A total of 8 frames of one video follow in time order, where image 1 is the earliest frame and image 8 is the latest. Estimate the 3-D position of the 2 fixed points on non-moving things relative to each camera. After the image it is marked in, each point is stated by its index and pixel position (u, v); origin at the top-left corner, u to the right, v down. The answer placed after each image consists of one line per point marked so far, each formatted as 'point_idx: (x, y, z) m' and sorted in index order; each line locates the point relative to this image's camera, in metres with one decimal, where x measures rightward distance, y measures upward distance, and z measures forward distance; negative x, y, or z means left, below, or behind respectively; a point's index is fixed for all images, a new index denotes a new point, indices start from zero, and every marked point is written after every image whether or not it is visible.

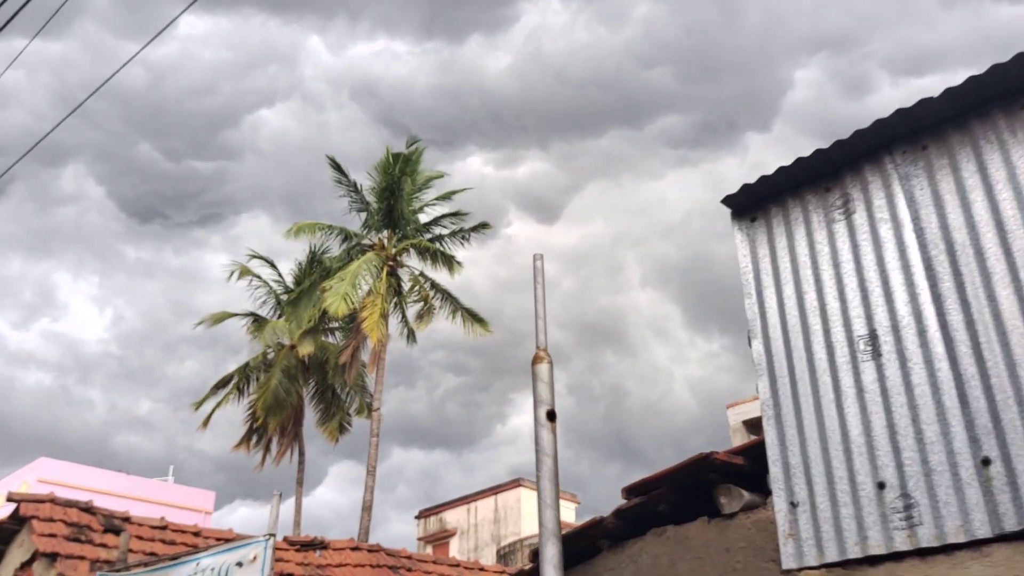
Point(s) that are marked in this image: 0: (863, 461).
0: (+2.2, -1.1, +4.4) m
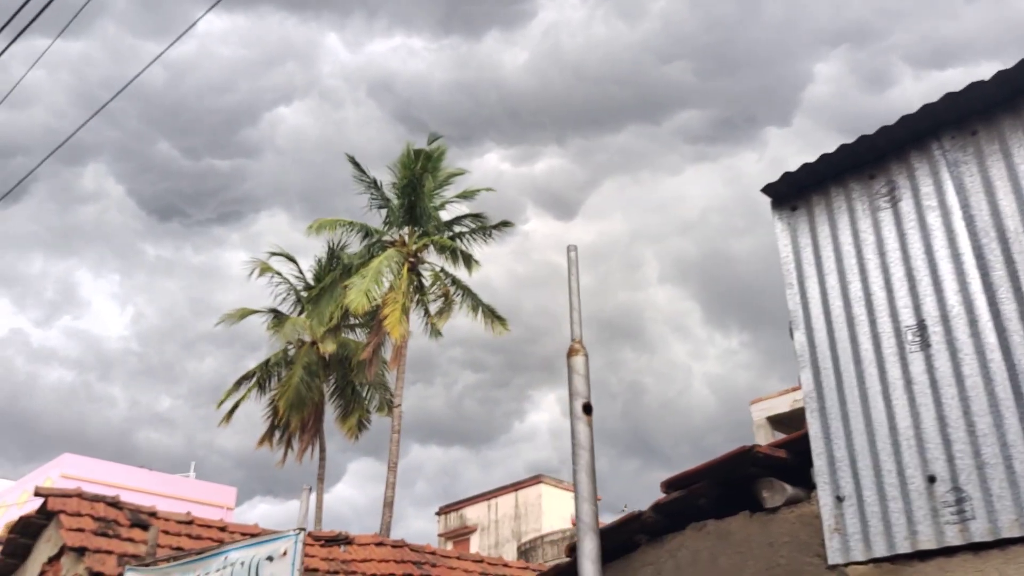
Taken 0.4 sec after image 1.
0: (+2.4, -1.0, +4.3) m
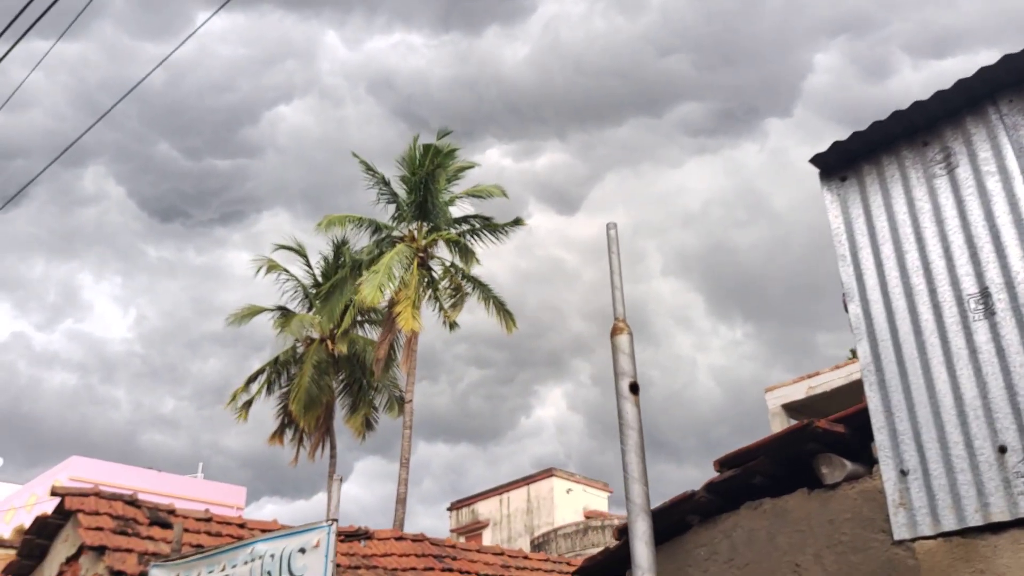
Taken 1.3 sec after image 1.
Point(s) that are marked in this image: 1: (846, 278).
0: (+2.7, -0.8, +4.2) m
1: (+2.3, +0.1, +5.0) m
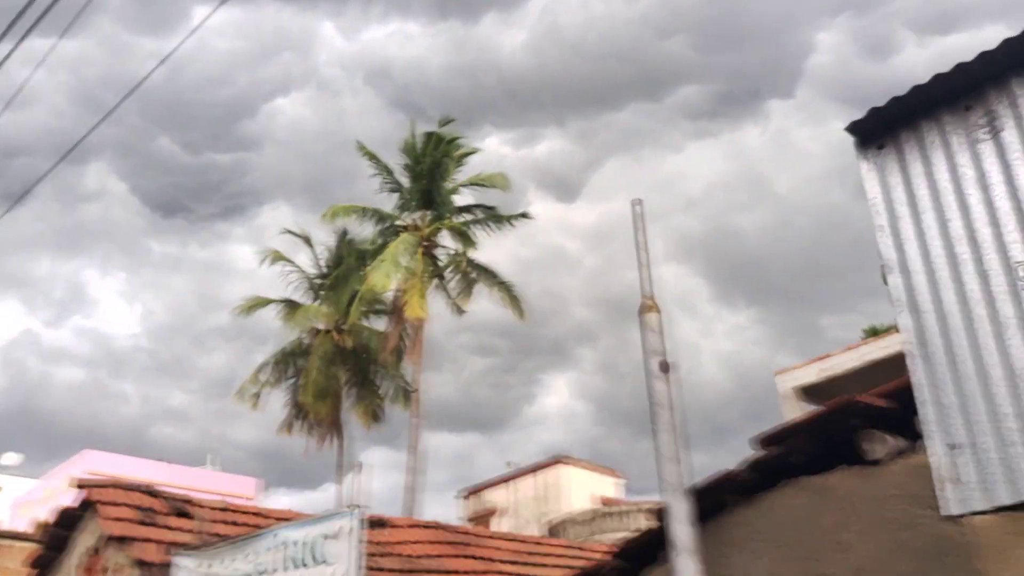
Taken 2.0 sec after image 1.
0: (+2.9, -0.6, +4.0) m
1: (+2.5, +0.3, +4.8) m
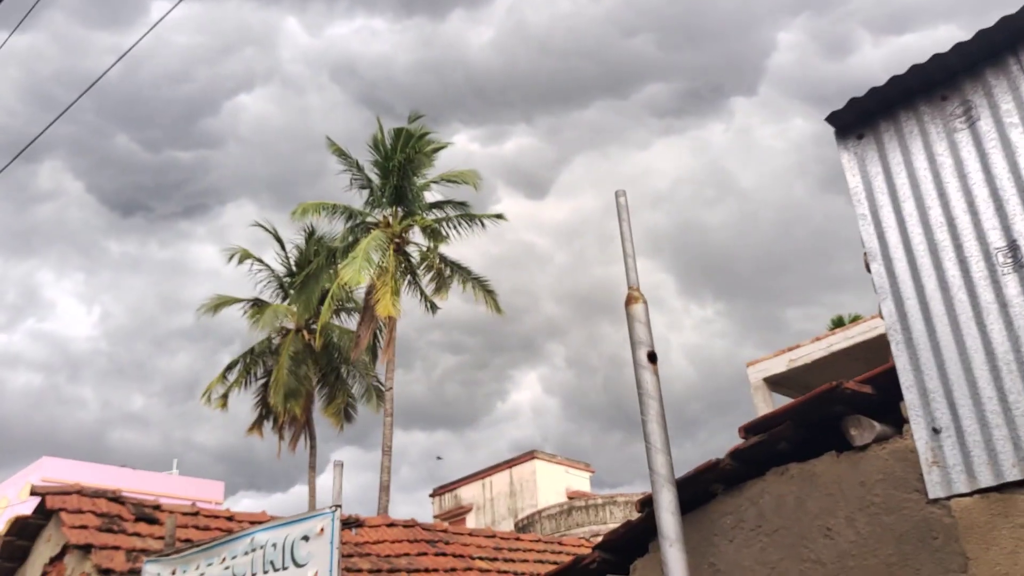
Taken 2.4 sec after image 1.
0: (+2.9, -0.5, +4.1) m
1: (+2.4, +0.3, +4.9) m
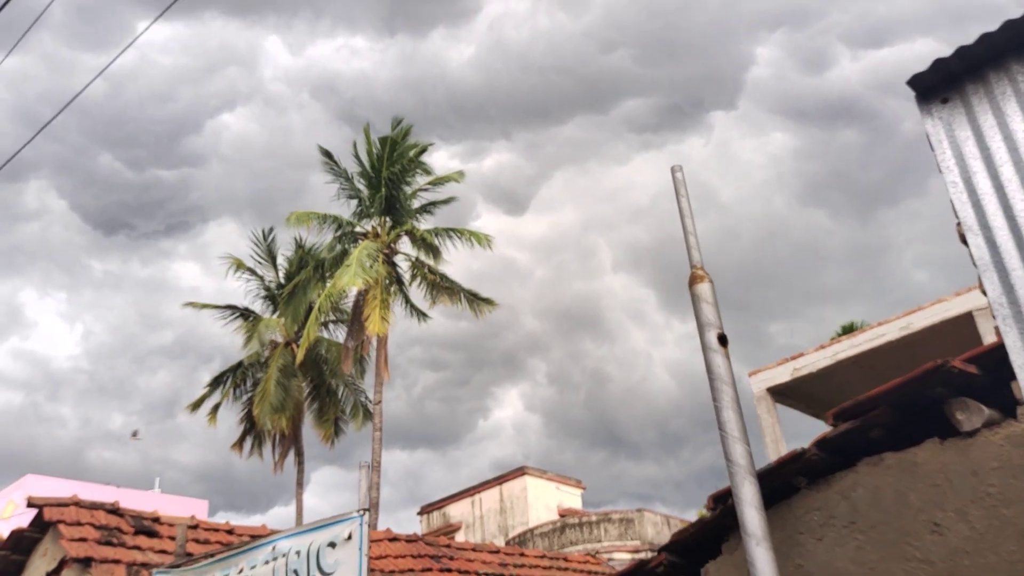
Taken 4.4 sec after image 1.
0: (+3.3, -0.3, +3.7) m
1: (+2.8, +0.5, +4.5) m
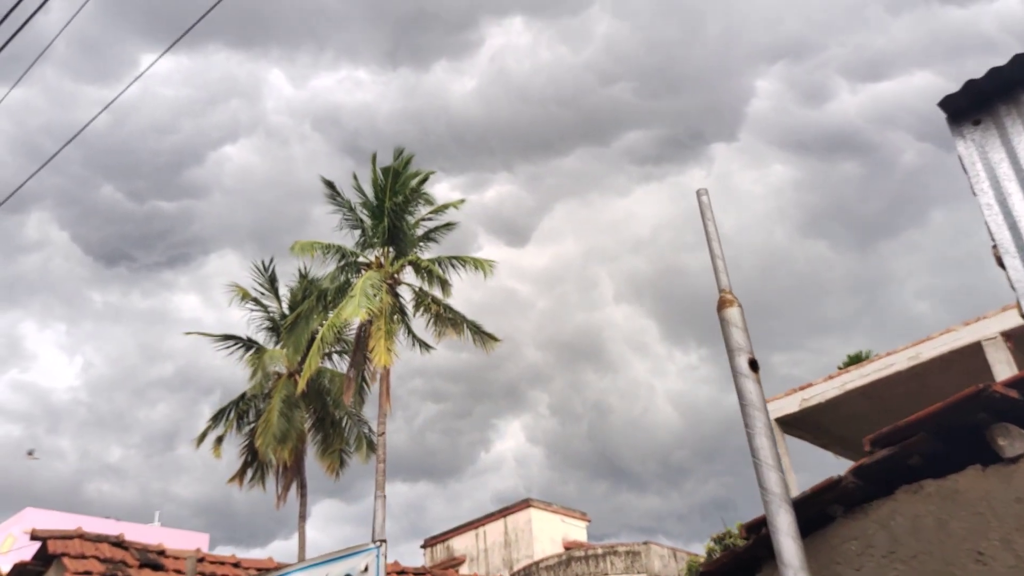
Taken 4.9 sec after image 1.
0: (+3.5, -0.4, +3.7) m
1: (+3.0, +0.4, +4.5) m
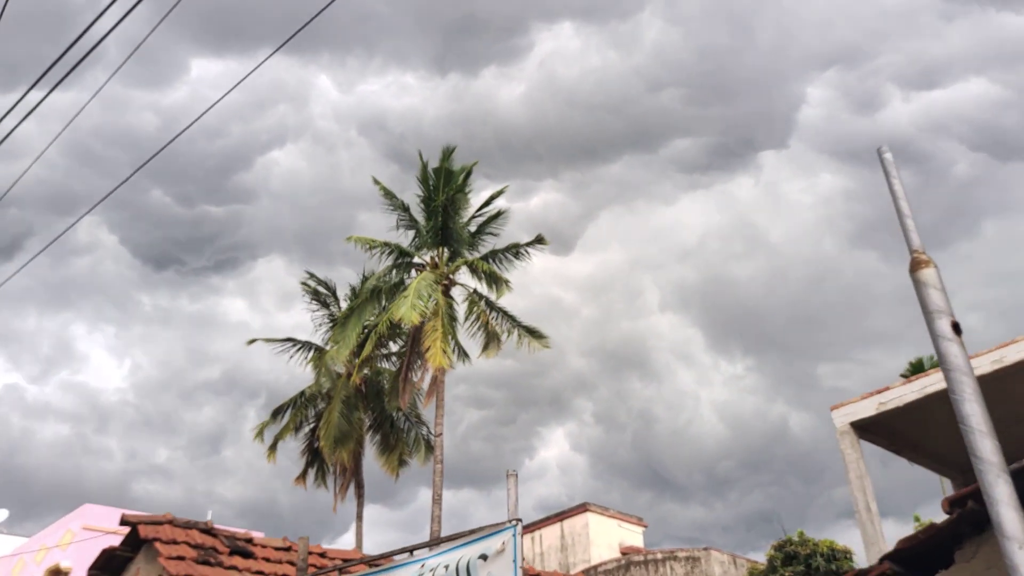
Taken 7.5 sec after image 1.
0: (+4.6, -0.2, +3.3) m
1: (+4.2, +0.6, +4.2) m
